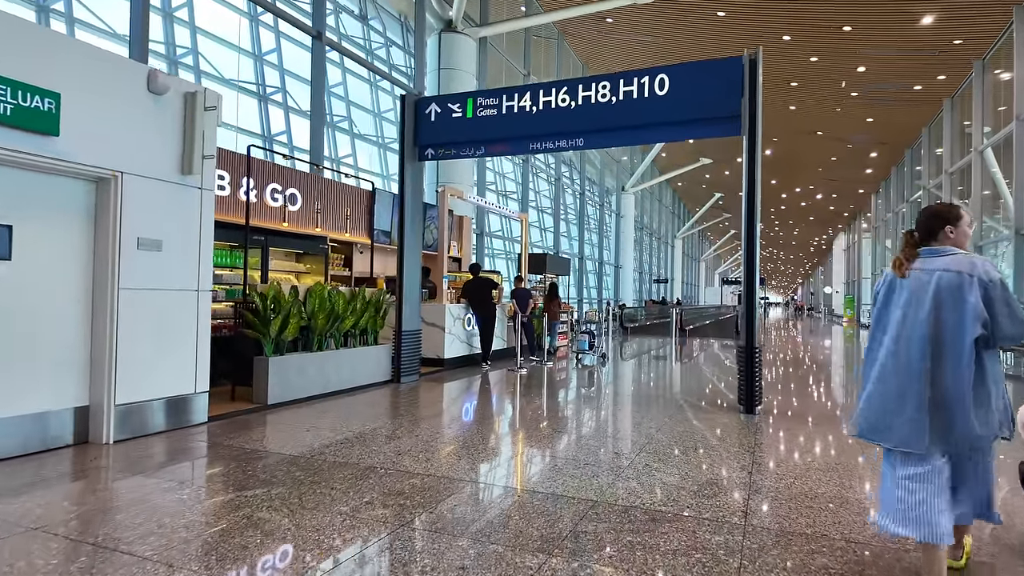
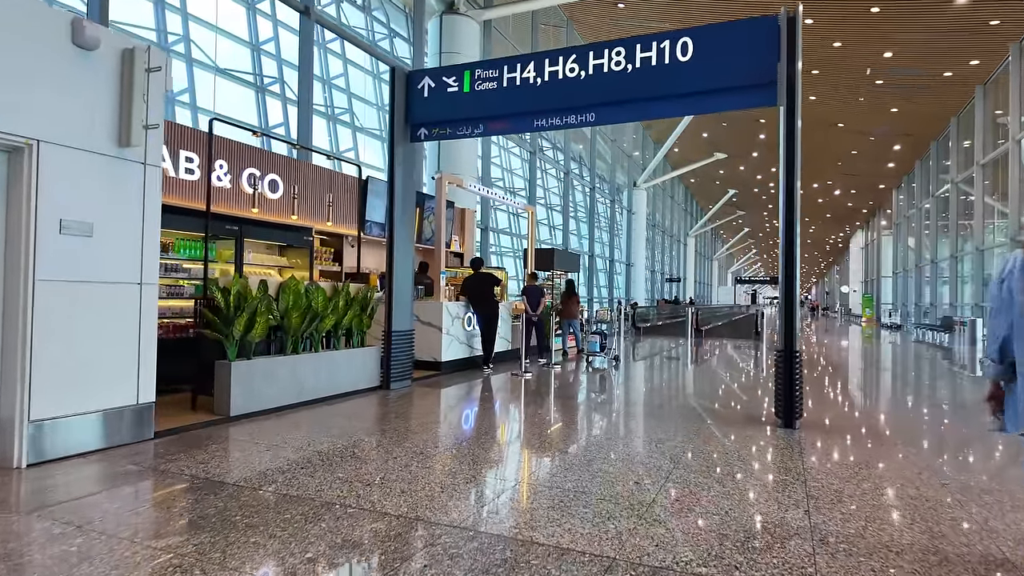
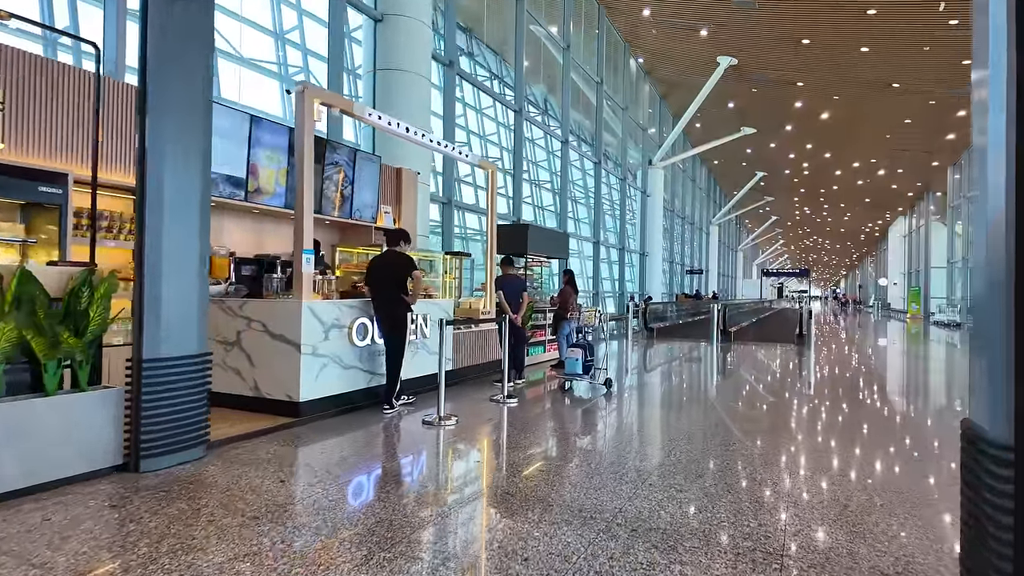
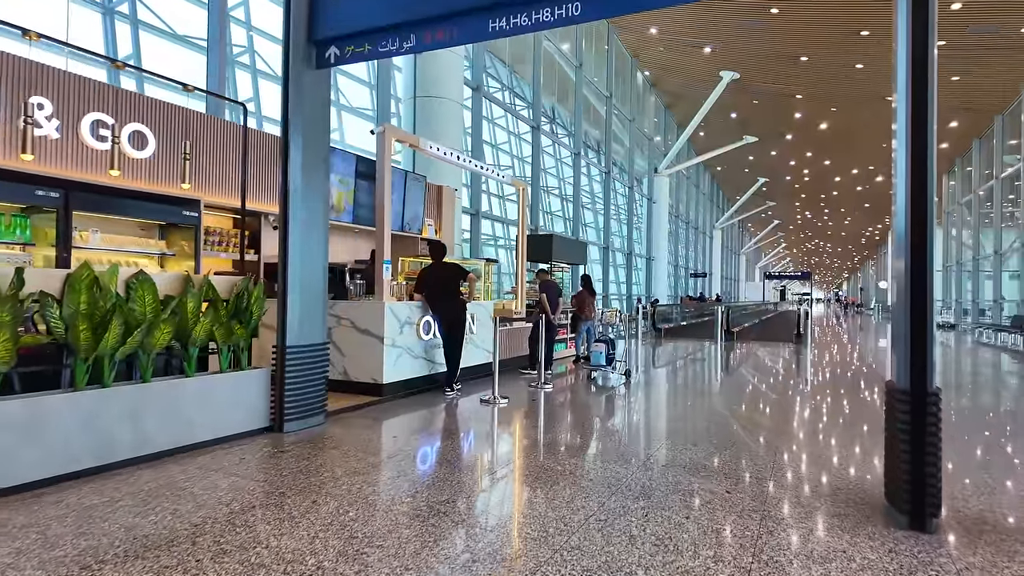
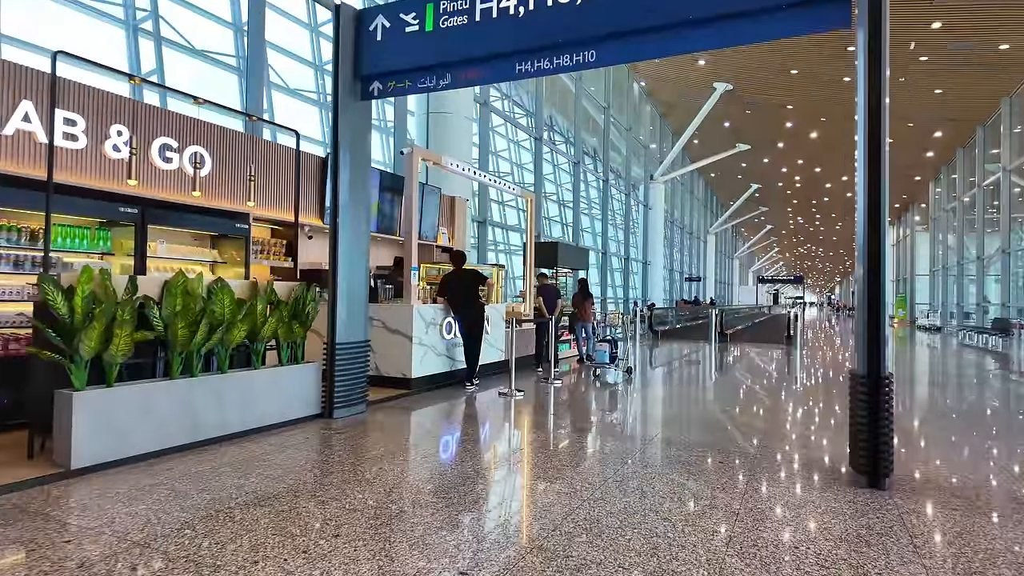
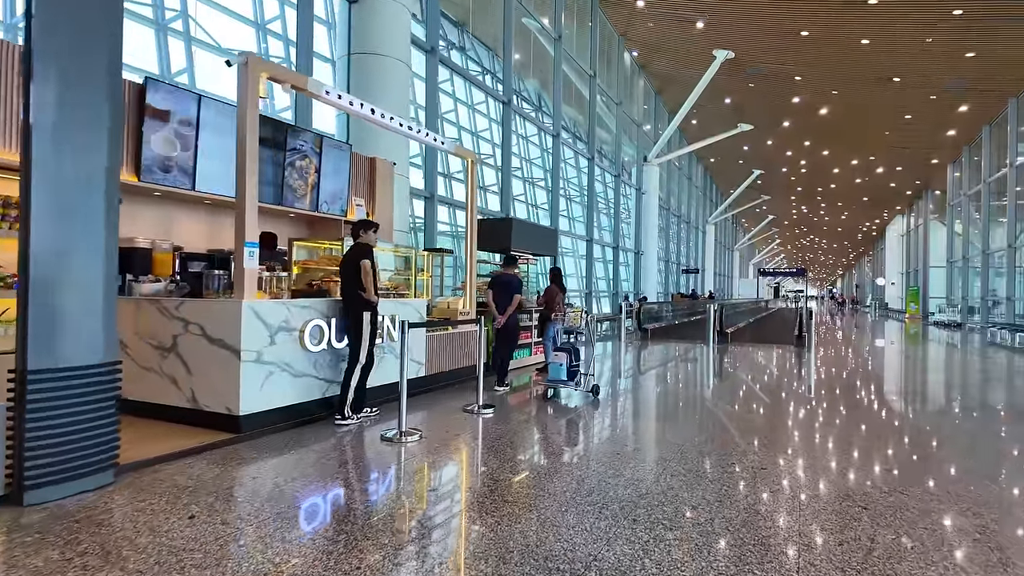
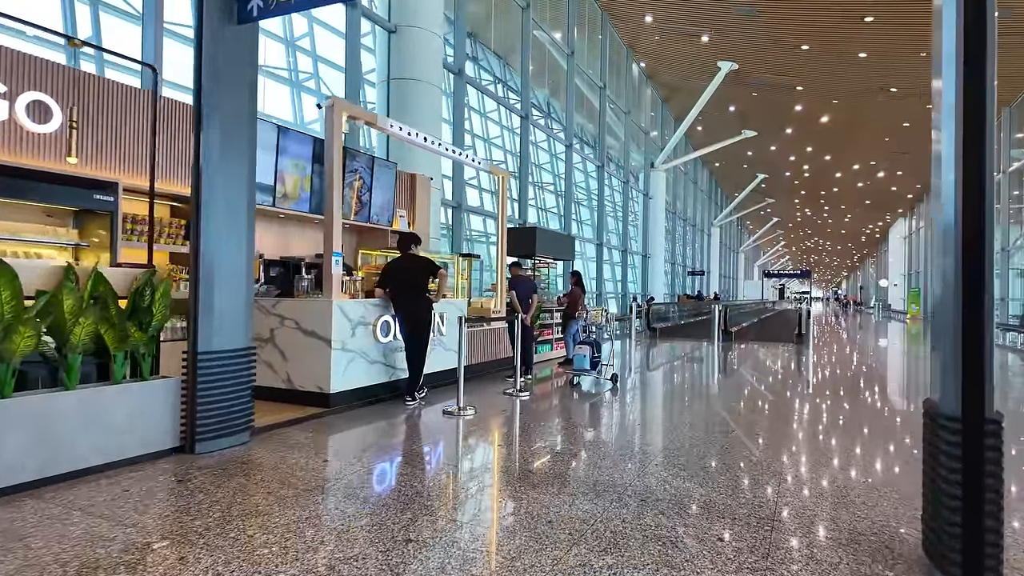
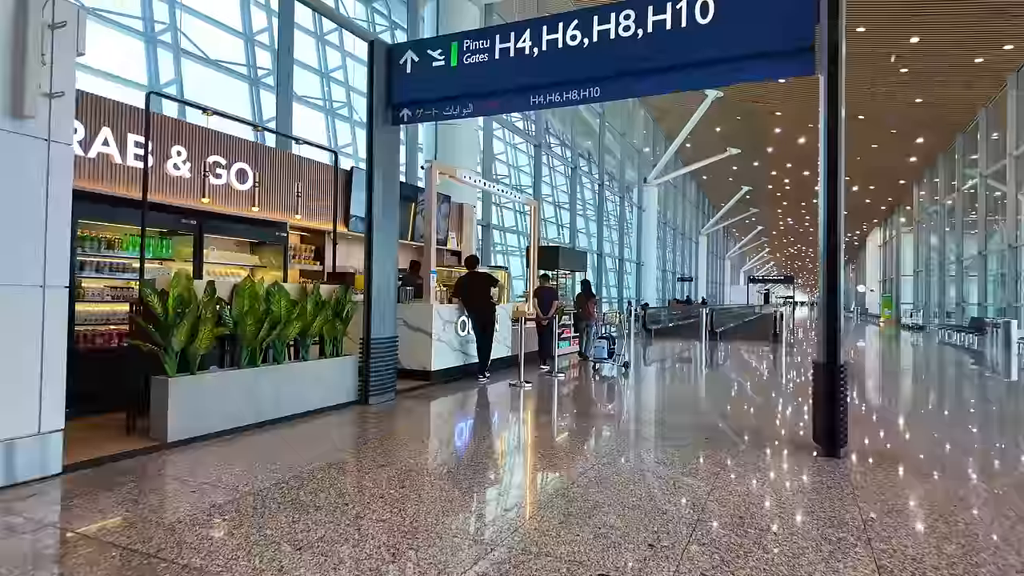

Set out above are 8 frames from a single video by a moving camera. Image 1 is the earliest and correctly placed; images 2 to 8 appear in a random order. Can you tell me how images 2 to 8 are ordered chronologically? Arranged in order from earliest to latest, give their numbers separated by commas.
2, 8, 5, 4, 7, 3, 6
